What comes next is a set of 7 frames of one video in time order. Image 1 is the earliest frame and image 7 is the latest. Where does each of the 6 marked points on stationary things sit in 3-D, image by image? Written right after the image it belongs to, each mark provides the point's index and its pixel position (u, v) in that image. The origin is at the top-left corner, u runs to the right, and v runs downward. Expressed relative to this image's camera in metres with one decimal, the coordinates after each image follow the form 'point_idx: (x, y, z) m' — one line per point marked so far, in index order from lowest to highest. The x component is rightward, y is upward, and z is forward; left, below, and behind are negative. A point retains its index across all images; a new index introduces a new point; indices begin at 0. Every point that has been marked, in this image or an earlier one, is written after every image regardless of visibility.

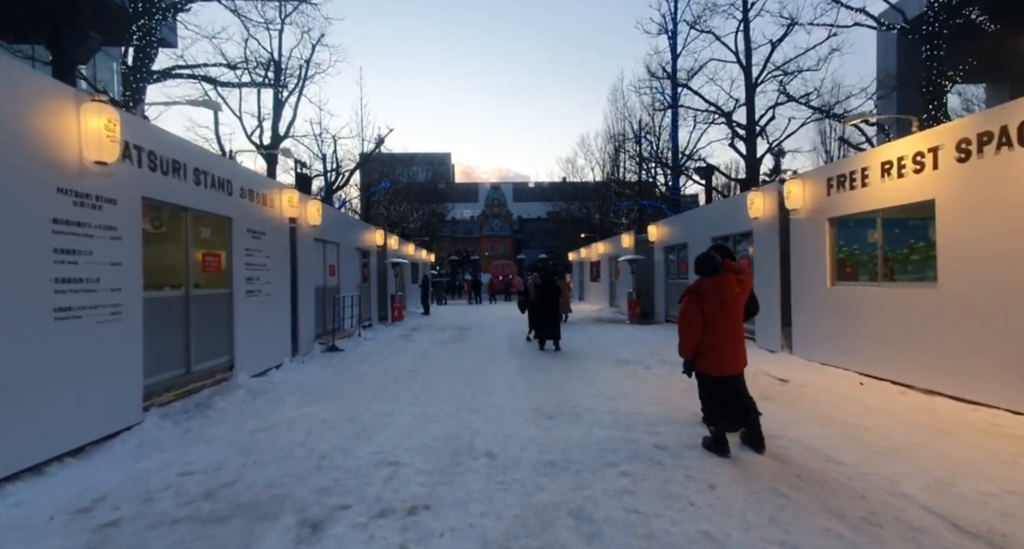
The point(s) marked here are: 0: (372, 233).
0: (-5.1, +1.5, +19.5) m
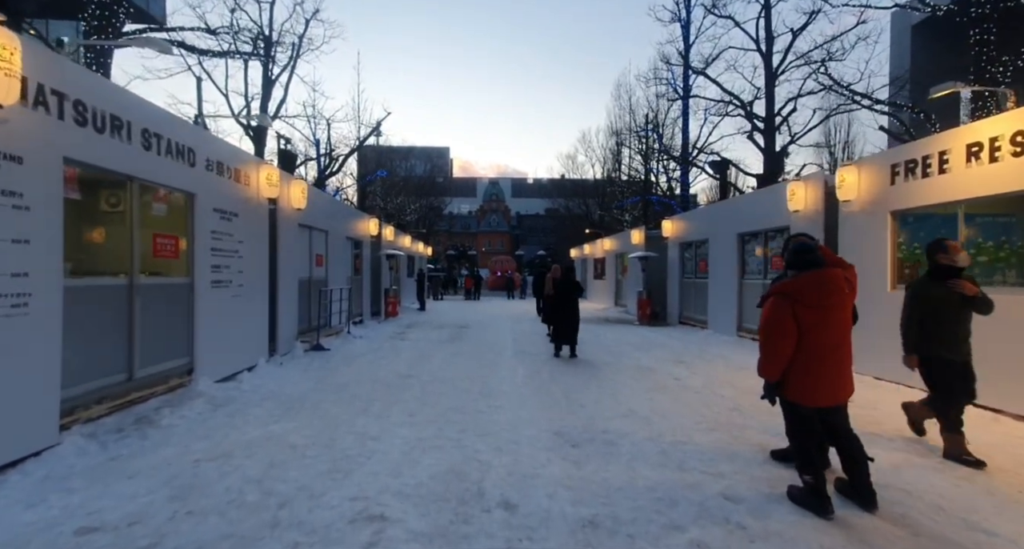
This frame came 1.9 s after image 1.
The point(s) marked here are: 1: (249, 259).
0: (-5.0, +1.8, +18.1) m
1: (-4.3, +0.3, +8.7) m
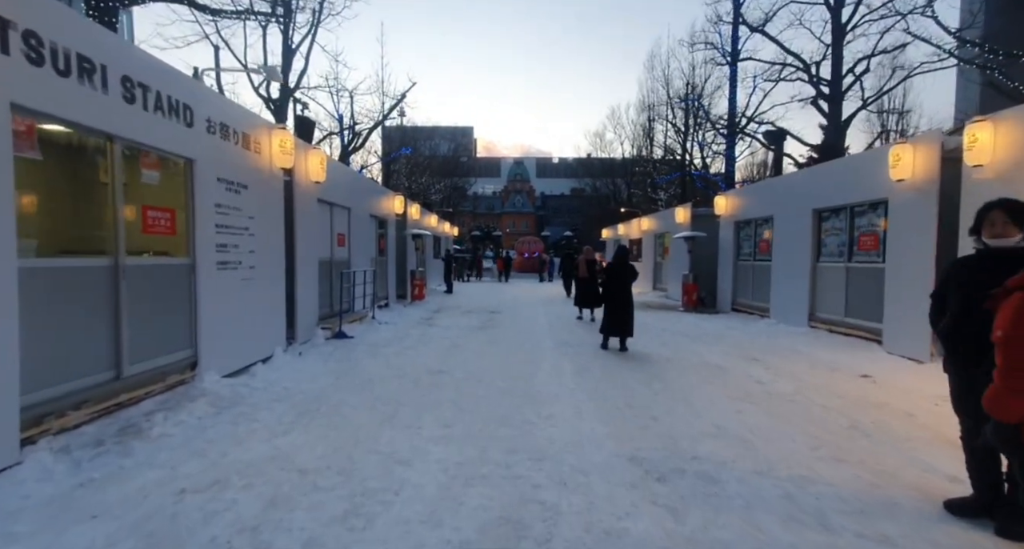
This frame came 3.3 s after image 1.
0: (-3.9, +2.4, +17.1) m
1: (-3.6, +0.5, +7.7) m
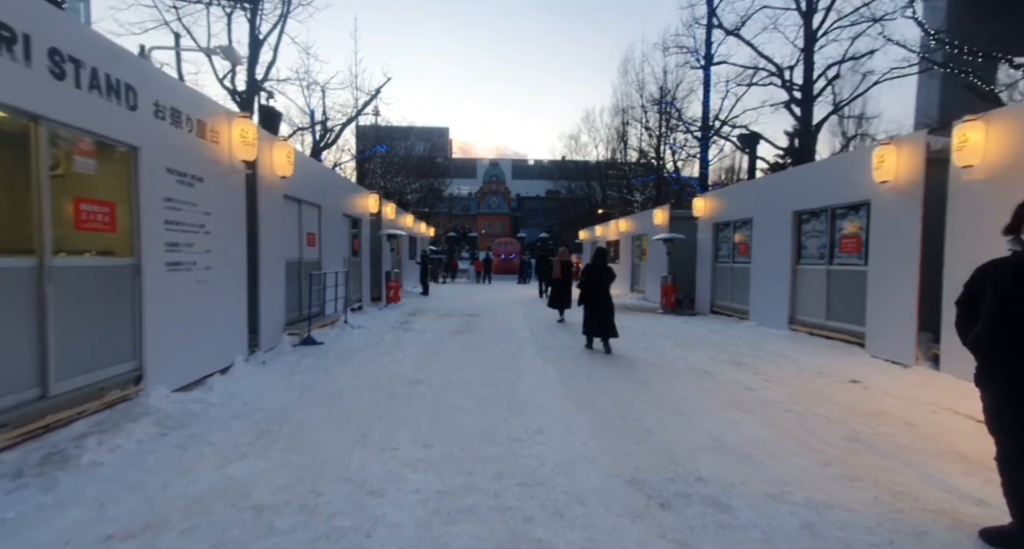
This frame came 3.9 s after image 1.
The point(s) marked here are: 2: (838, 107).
0: (-4.5, +2.4, +16.4) m
1: (-3.9, +0.5, +7.0) m
2: (+11.4, +5.9, +18.7) m
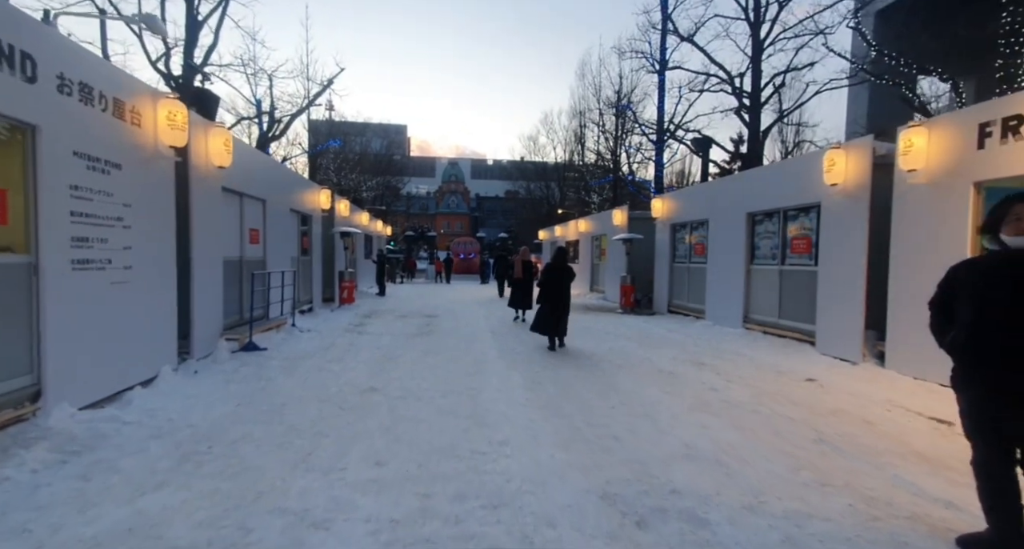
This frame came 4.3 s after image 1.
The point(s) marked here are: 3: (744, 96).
0: (-5.8, +2.4, +15.6) m
1: (-4.4, +0.5, +6.3) m
2: (+10.0, +5.9, +19.1) m
3: (+8.8, +6.8, +19.8) m
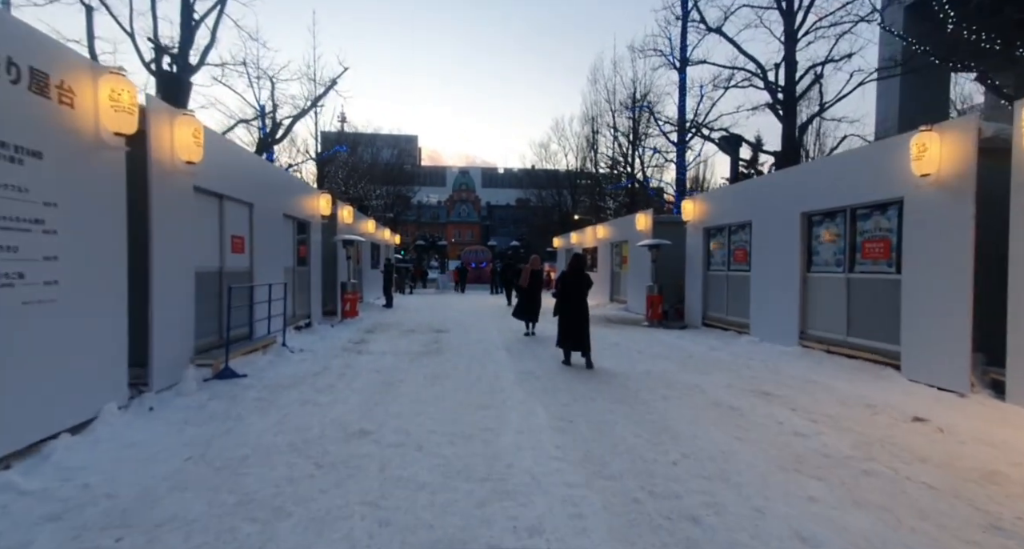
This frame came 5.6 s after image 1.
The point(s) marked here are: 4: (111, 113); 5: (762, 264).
0: (-5.3, +2.1, +14.4) m
1: (-4.1, +0.4, +5.0) m
2: (+10.4, +5.6, +17.6) m
3: (+9.3, +6.5, +18.3) m
4: (-4.1, +1.6, +5.6) m
5: (+5.3, +0.2, +11.3) m
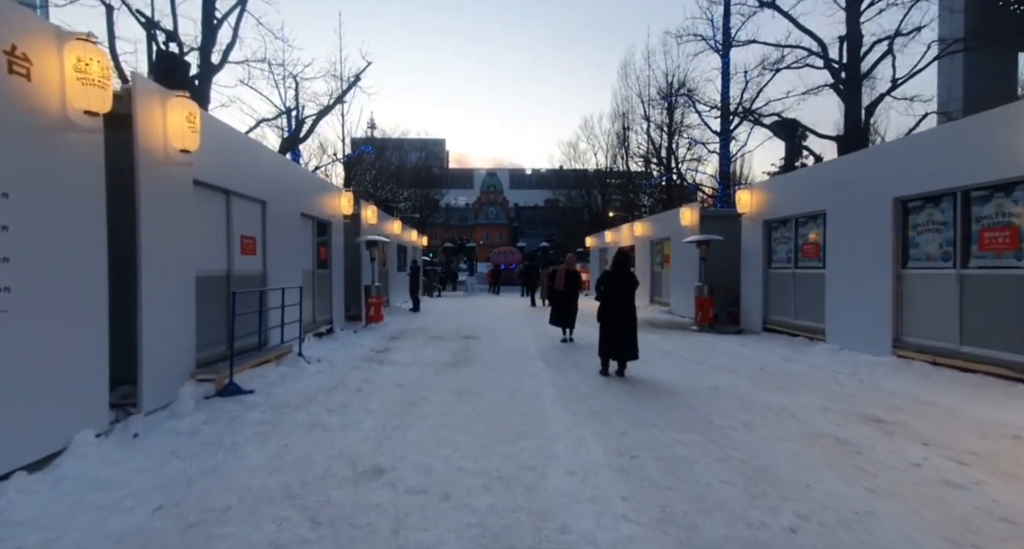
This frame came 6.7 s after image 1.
0: (-4.5, +2.0, +13.5) m
1: (-3.7, +0.3, +4.1) m
2: (+11.4, +5.7, +15.9) m
3: (+10.3, +6.6, +16.7) m
4: (-3.7, +1.6, +4.7) m
5: (+6.0, +0.3, +9.9) m
